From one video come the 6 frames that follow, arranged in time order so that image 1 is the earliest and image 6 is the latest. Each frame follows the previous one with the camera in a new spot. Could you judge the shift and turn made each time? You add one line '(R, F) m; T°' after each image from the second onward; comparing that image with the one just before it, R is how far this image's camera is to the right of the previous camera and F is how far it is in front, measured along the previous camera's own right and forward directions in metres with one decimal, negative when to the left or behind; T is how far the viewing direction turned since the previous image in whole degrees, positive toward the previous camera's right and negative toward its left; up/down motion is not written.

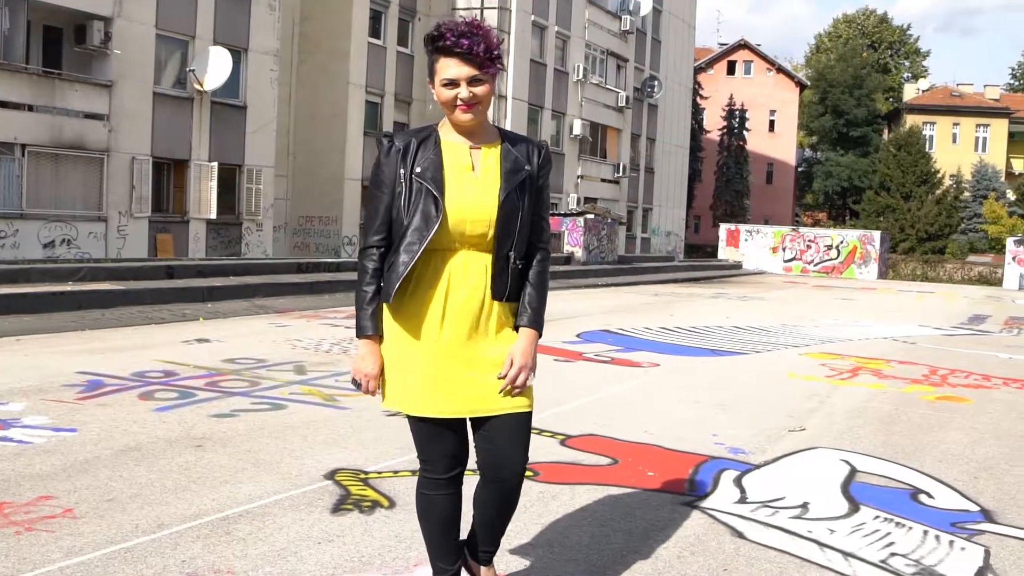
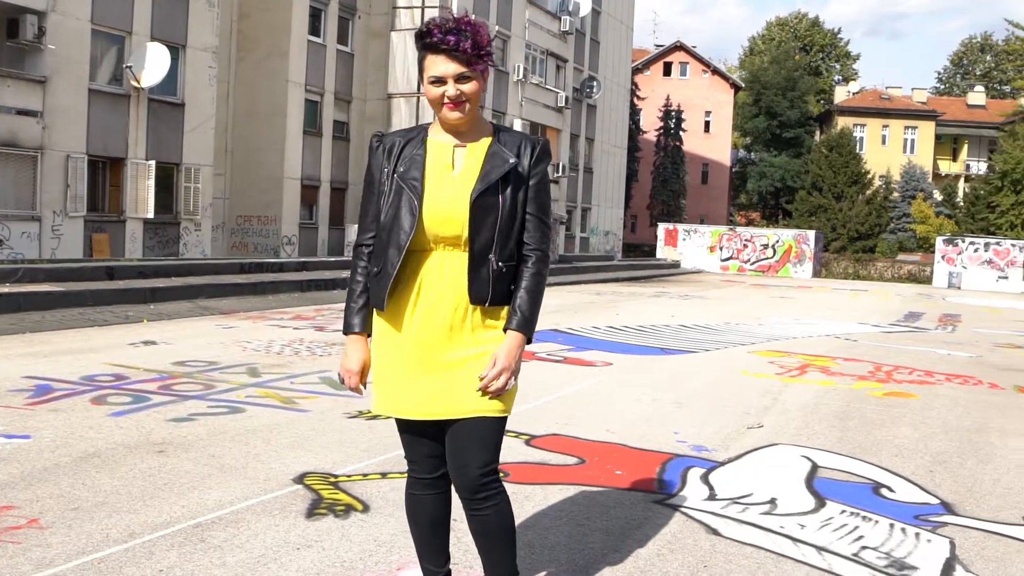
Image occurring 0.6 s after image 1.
(-0.2, 0.0) m; +4°
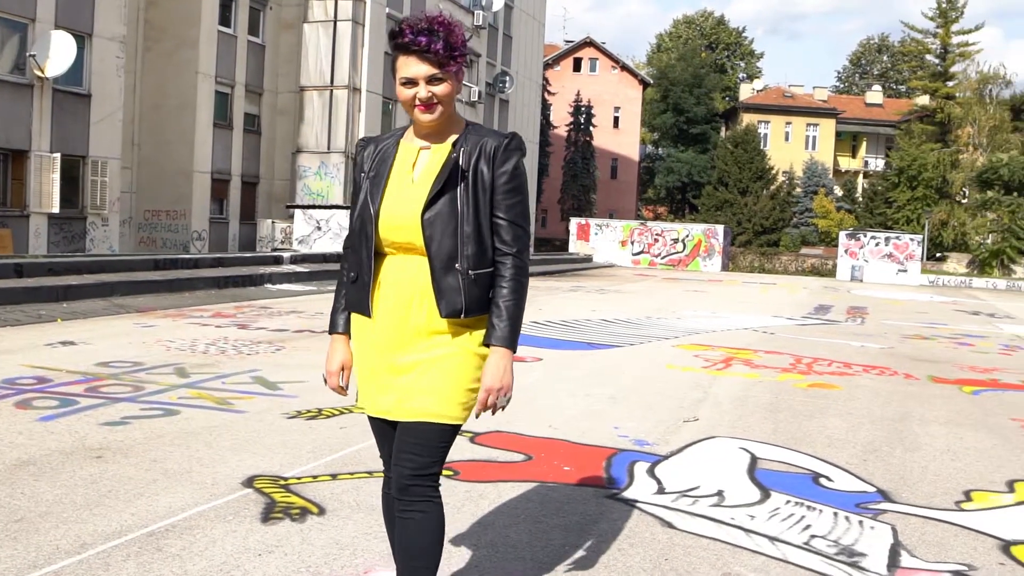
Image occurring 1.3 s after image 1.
(-0.3, 0.0) m; +6°
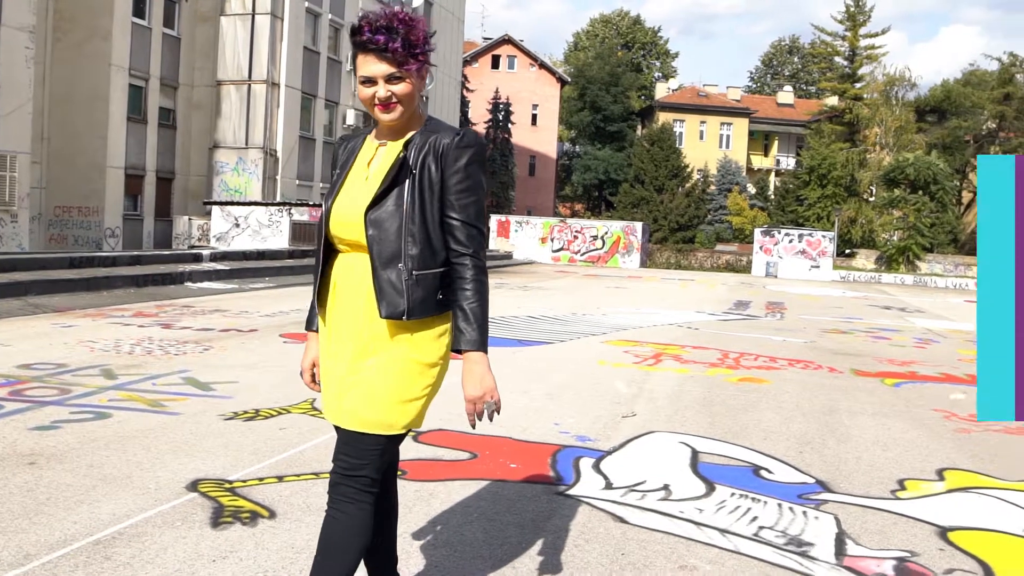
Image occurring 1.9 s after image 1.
(-0.2, 0.0) m; +5°
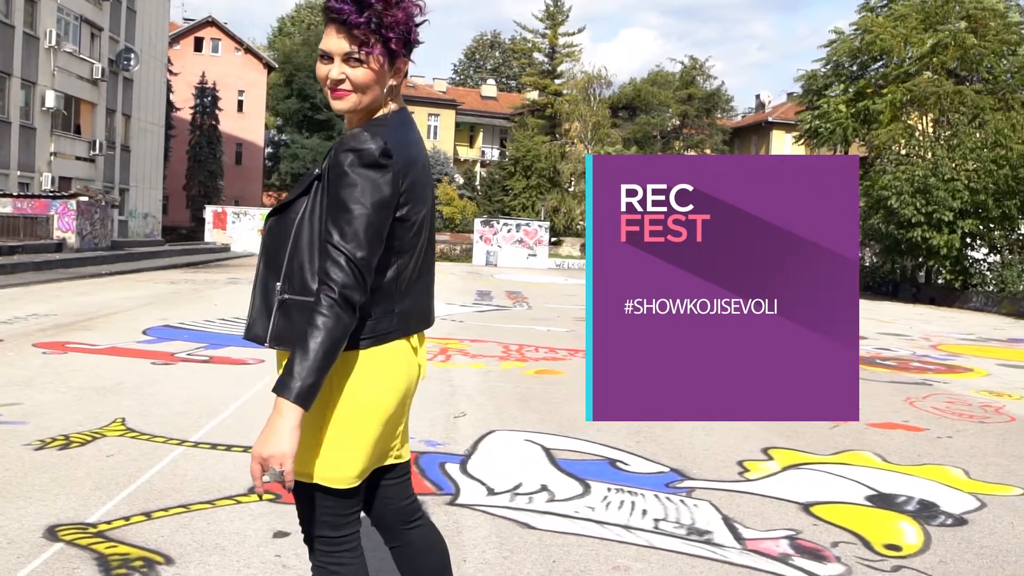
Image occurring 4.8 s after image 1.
(-1.2, +0.3) m; +19°
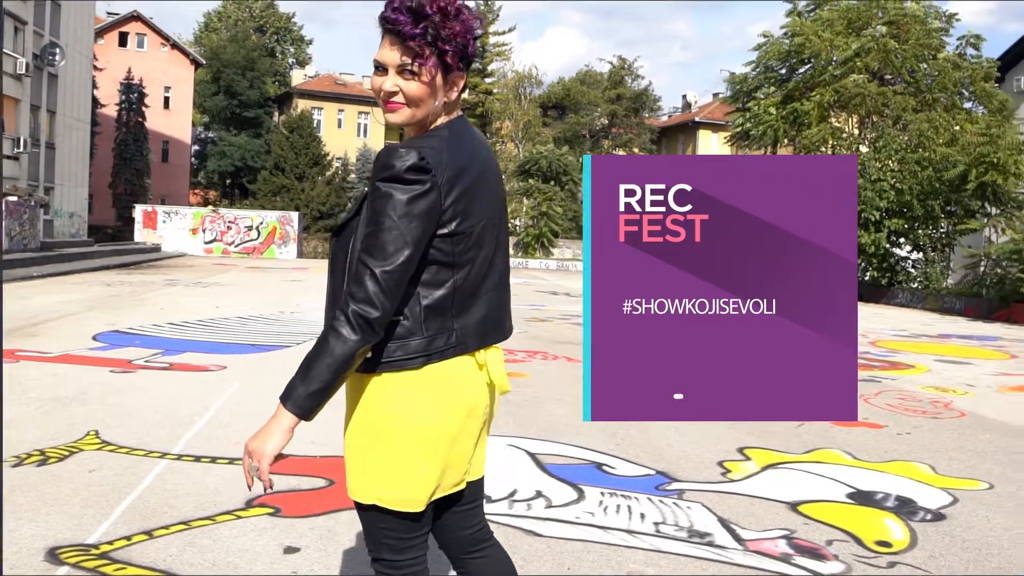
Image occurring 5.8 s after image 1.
(-0.5, 0.0) m; +5°
